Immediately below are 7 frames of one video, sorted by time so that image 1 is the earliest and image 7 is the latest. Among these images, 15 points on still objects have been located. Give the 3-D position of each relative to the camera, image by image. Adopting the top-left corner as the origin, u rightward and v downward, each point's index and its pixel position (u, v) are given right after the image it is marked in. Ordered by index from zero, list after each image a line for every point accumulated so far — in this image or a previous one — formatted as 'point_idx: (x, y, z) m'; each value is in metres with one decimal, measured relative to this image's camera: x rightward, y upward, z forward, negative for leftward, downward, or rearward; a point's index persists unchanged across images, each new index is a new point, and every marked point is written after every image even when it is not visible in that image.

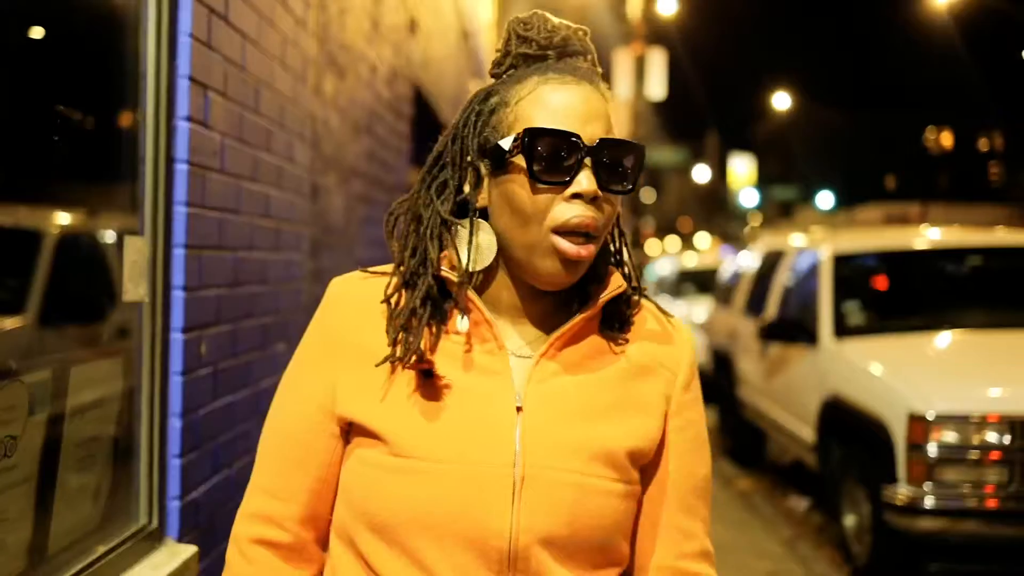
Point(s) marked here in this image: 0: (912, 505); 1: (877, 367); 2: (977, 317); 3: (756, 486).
0: (+2.5, -1.3, +5.6) m
1: (+2.5, -0.6, +6.1) m
2: (+3.6, -0.2, +7.0) m
3: (+2.3, -1.9, +8.6) m
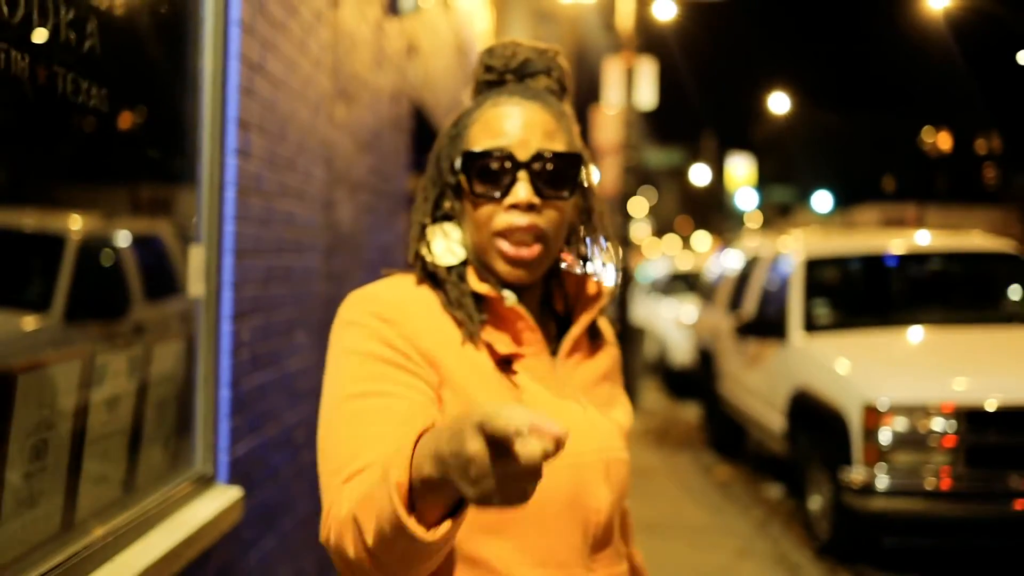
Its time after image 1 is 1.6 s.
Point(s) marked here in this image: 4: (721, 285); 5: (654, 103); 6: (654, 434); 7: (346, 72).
0: (+2.4, -1.3, +6.1) m
1: (+2.5, -0.6, +6.7) m
2: (+3.6, -0.2, +7.6) m
3: (+2.3, -1.9, +9.2) m
4: (+2.6, +0.1, +11.1) m
5: (+2.1, +2.8, +13.7) m
6: (+1.8, -1.8, +11.3) m
7: (-0.8, +1.1, +4.5) m
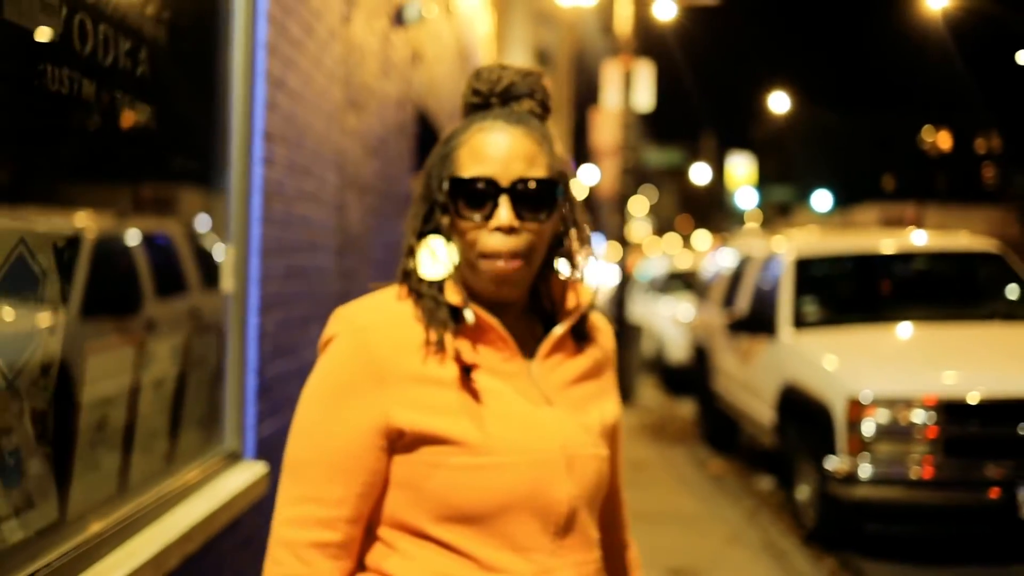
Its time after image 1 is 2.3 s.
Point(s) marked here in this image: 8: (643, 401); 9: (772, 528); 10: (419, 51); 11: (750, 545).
0: (+2.4, -1.3, +6.4) m
1: (+2.5, -0.6, +6.9) m
2: (+3.5, -0.2, +7.8) m
3: (+2.3, -1.9, +9.5) m
4: (+2.6, +0.1, +11.4) m
5: (+2.1, +2.8, +14.0) m
6: (+1.8, -1.8, +11.5) m
7: (-0.8, +1.1, +4.8) m
8: (+2.0, -1.7, +13.5) m
9: (+2.1, -2.0, +7.4) m
10: (-0.7, +1.8, +6.7) m
11: (+1.8, -2.0, +6.9) m
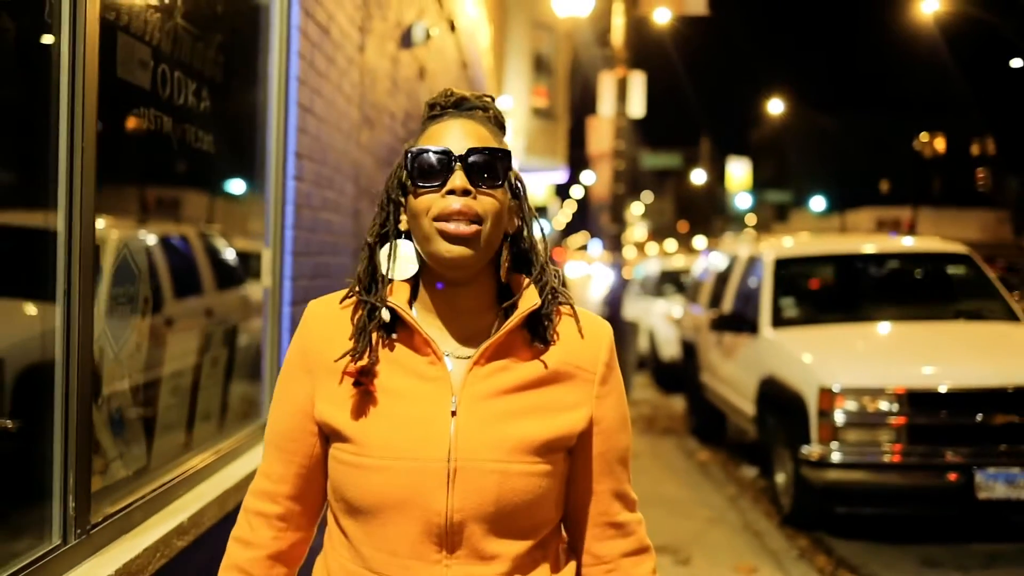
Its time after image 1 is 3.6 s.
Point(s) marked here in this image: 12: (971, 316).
0: (+2.4, -1.3, +6.9) m
1: (+2.4, -0.6, +7.5) m
2: (+3.5, -0.2, +8.4) m
3: (+2.2, -1.9, +10.0) m
4: (+2.5, +0.1, +11.9) m
5: (+2.1, +2.8, +14.5) m
6: (+1.7, -1.8, +12.1) m
7: (-0.8, +1.1, +5.3) m
8: (+1.9, -1.7, +14.1) m
9: (+2.1, -2.0, +7.9) m
10: (-0.7, +1.8, +7.2) m
11: (+1.8, -1.9, +7.4) m
12: (+4.2, -0.3, +8.2) m
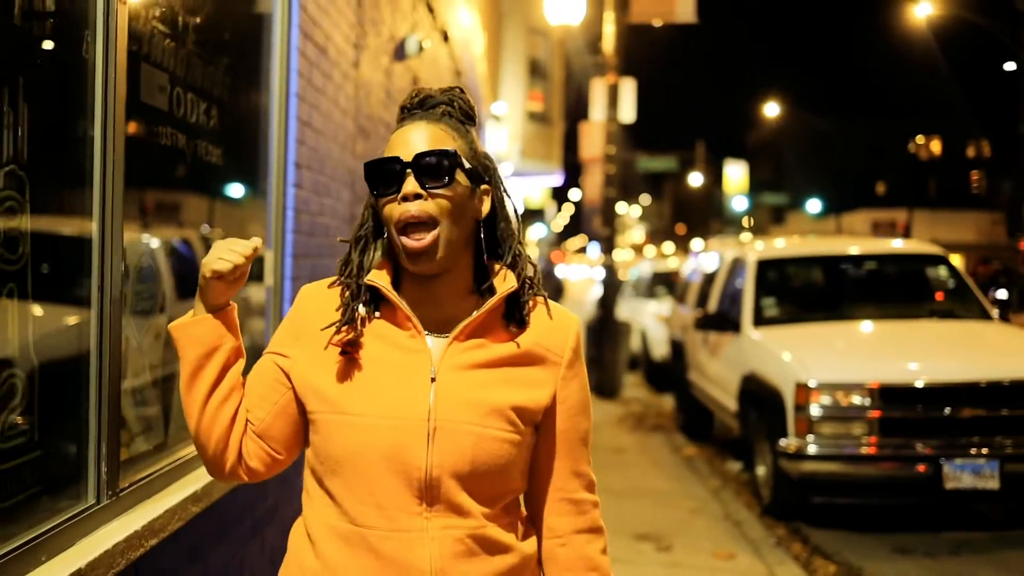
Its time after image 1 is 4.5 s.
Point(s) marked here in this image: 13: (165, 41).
0: (+2.3, -1.3, +7.2) m
1: (+2.3, -0.6, +7.8) m
2: (+3.4, -0.2, +8.7) m
3: (+2.2, -1.9, +10.3) m
4: (+2.5, +0.1, +12.2) m
5: (+2.0, +2.8, +14.8) m
6: (+1.6, -1.8, +12.4) m
7: (-0.9, +1.1, +5.6) m
8: (+1.8, -1.7, +14.4) m
9: (+2.0, -2.0, +8.2) m
10: (-0.8, +1.8, +7.5) m
11: (+1.7, -1.9, +7.7) m
12: (+4.1, -0.3, +8.6) m
13: (-1.4, +1.0, +3.8) m
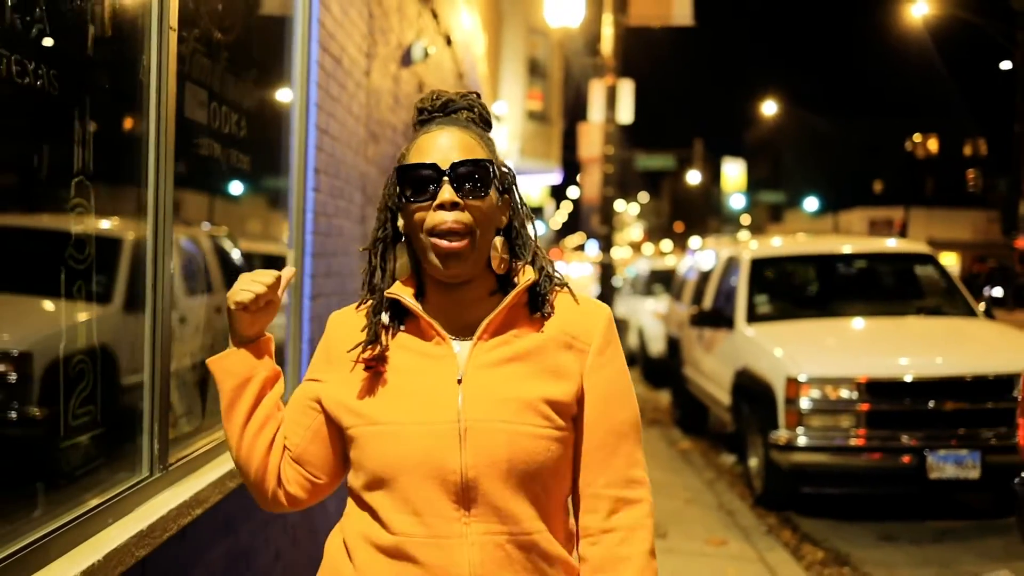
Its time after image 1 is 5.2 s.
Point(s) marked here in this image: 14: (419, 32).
0: (+2.3, -1.3, +7.5) m
1: (+2.4, -0.5, +8.1) m
2: (+3.5, -0.2, +9.0) m
3: (+2.2, -1.9, +10.6) m
4: (+2.5, +0.1, +12.5) m
5: (+2.0, +2.8, +15.1) m
6: (+1.6, -1.8, +12.7) m
7: (-0.9, +1.1, +5.9) m
8: (+1.8, -1.7, +14.7) m
9: (+2.0, -1.9, +8.5) m
10: (-0.8, +1.8, +7.8) m
11: (+1.7, -1.9, +8.0) m
12: (+4.1, -0.2, +8.9) m
13: (-1.4, +1.0, +4.1) m
14: (-0.8, +2.1, +7.4) m
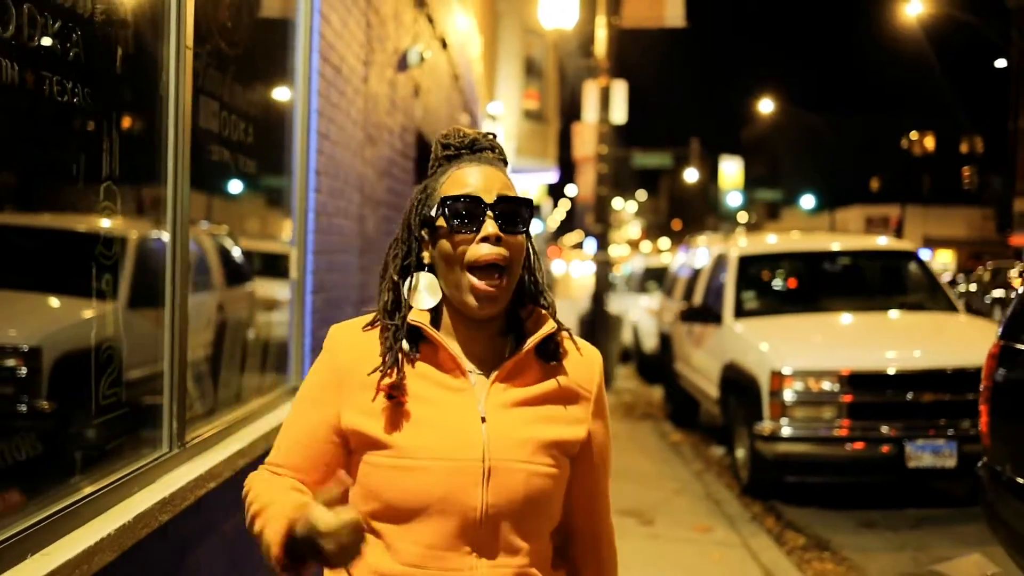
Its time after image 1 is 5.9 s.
0: (+2.2, -1.3, +7.8) m
1: (+2.3, -0.5, +8.3) m
2: (+3.4, -0.2, +9.2) m
3: (+2.1, -1.8, +10.8) m
4: (+2.4, +0.1, +12.8) m
5: (+2.0, +2.9, +15.4) m
6: (+1.6, -1.7, +12.9) m
7: (-1.0, +1.1, +6.2) m
8: (+1.8, -1.6, +14.9) m
9: (+2.0, -1.9, +8.8) m
10: (-0.8, +1.8, +8.0) m
11: (+1.7, -1.9, +8.3) m
12: (+4.1, -0.2, +9.1) m
13: (-1.5, +1.1, +4.3) m
14: (-0.8, +2.1, +7.7) m
